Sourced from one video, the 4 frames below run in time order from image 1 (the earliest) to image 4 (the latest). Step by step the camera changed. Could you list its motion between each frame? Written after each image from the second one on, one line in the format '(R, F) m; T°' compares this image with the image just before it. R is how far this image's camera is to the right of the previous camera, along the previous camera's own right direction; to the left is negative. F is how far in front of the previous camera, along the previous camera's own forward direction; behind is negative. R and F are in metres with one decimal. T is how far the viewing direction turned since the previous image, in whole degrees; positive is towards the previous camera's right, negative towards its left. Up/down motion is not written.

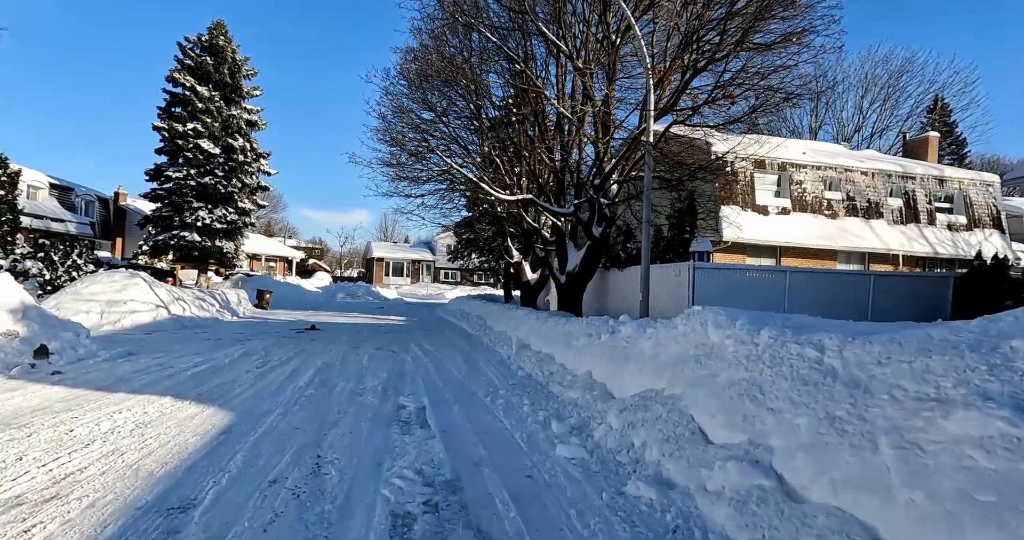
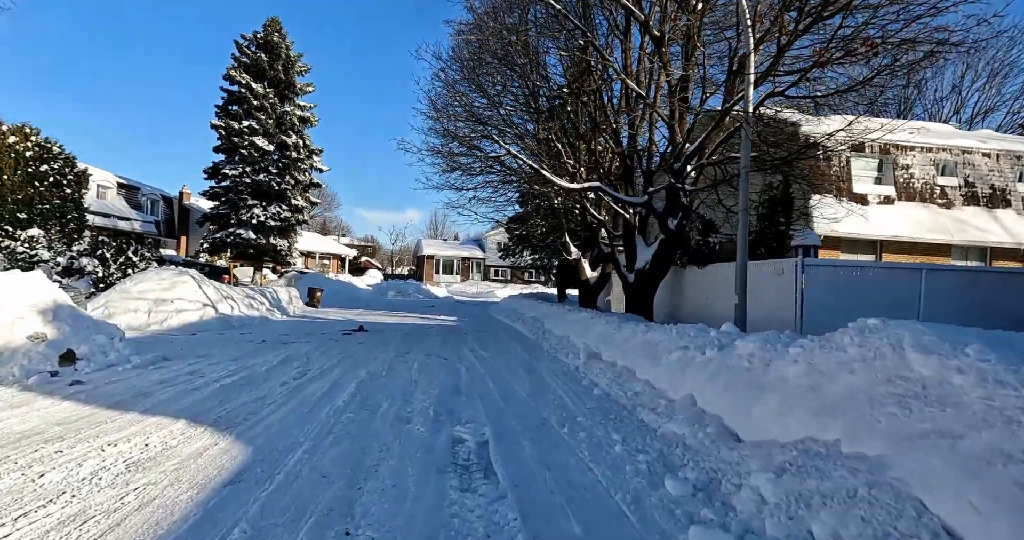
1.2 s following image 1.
(-0.3, +1.2) m; -5°
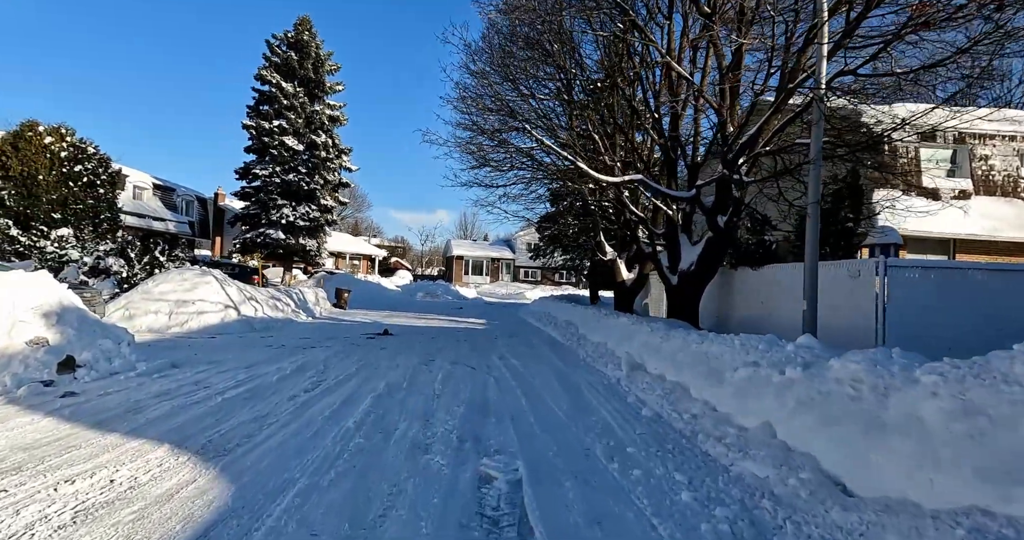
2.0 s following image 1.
(-0.1, +0.8) m; -3°
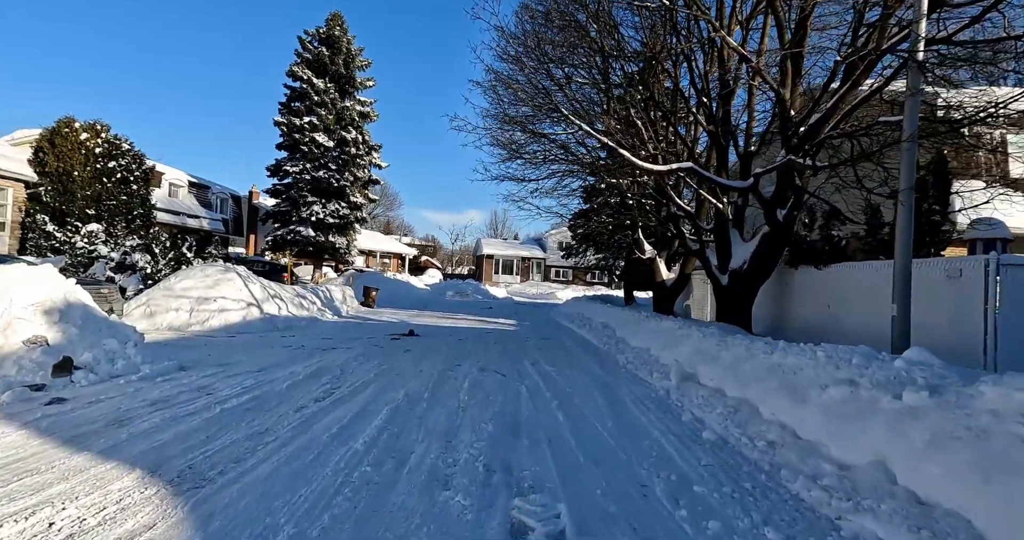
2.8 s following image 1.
(-0.1, +0.8) m; -3°
